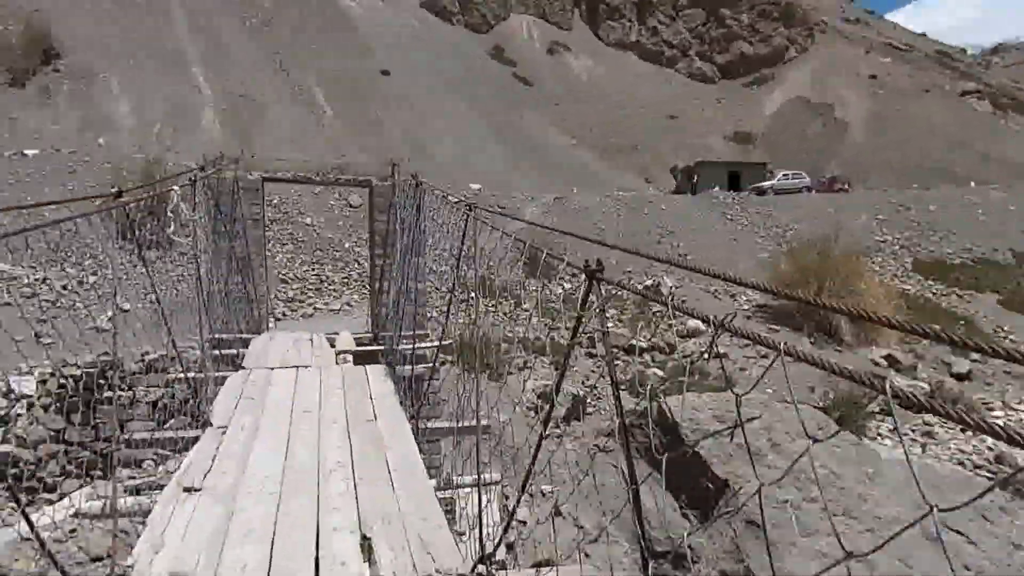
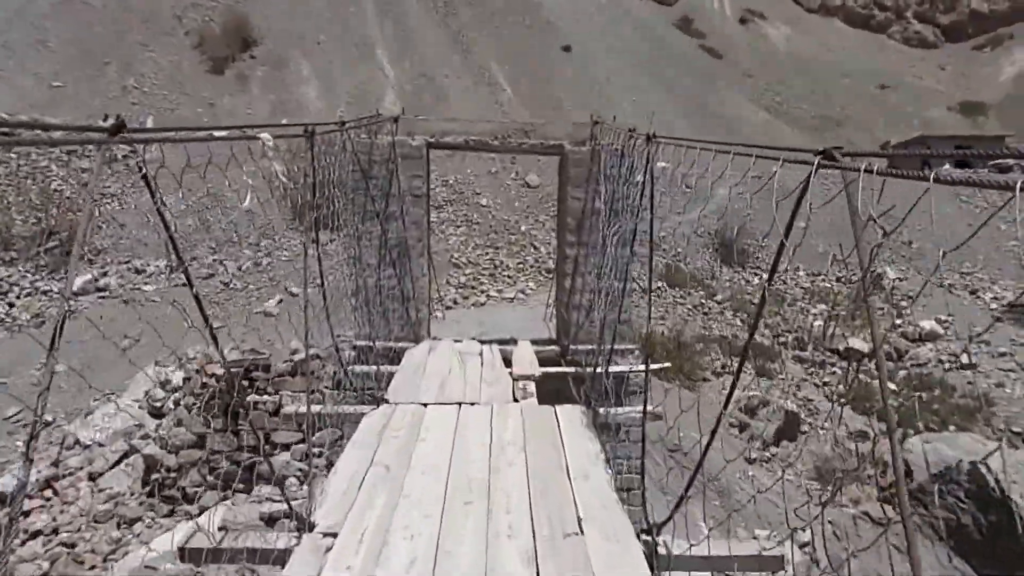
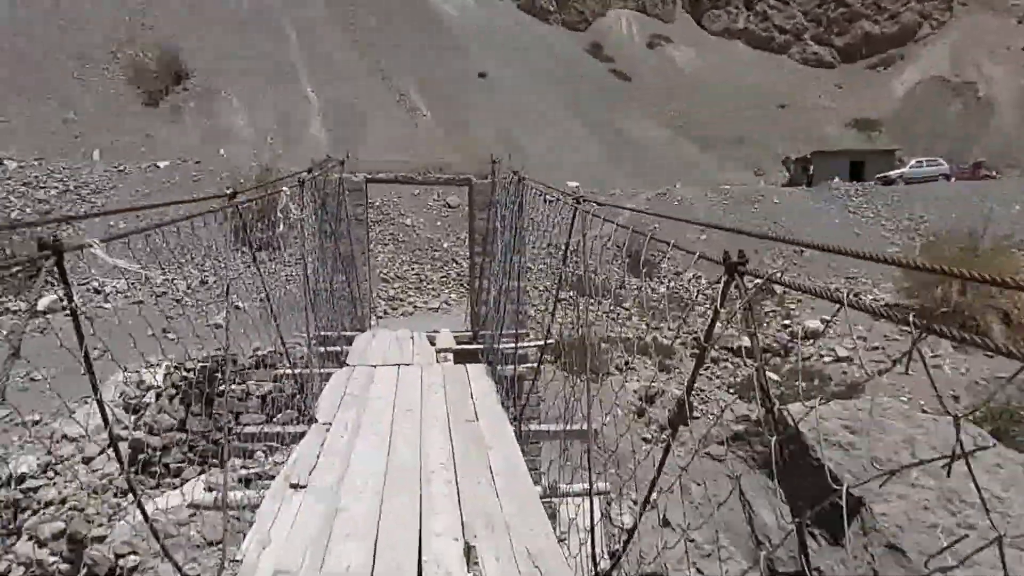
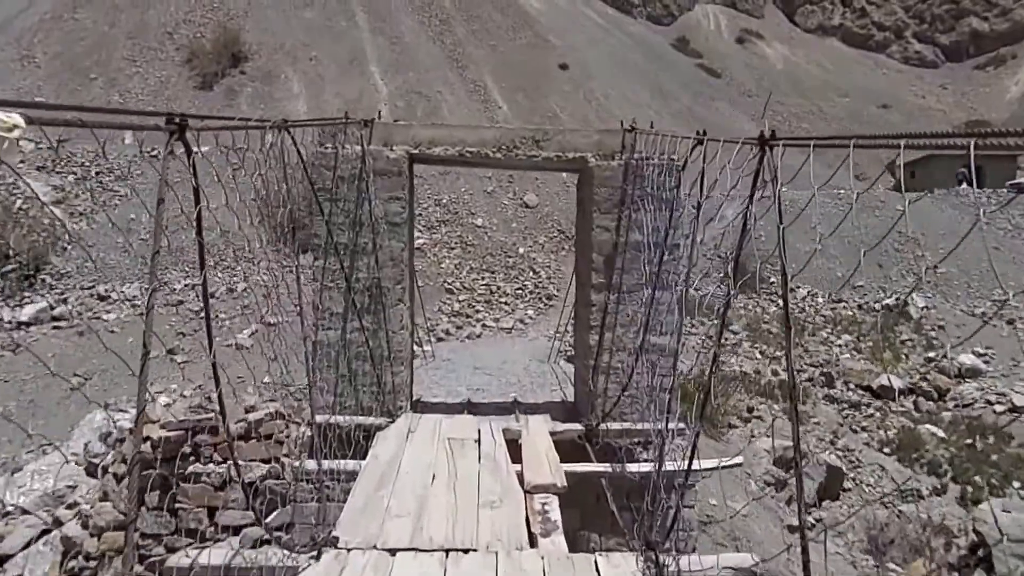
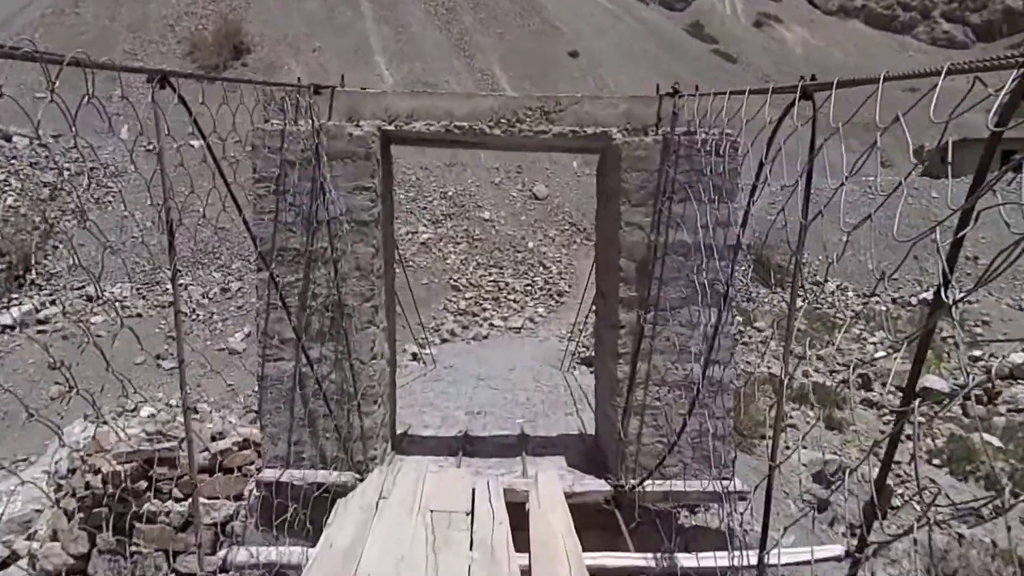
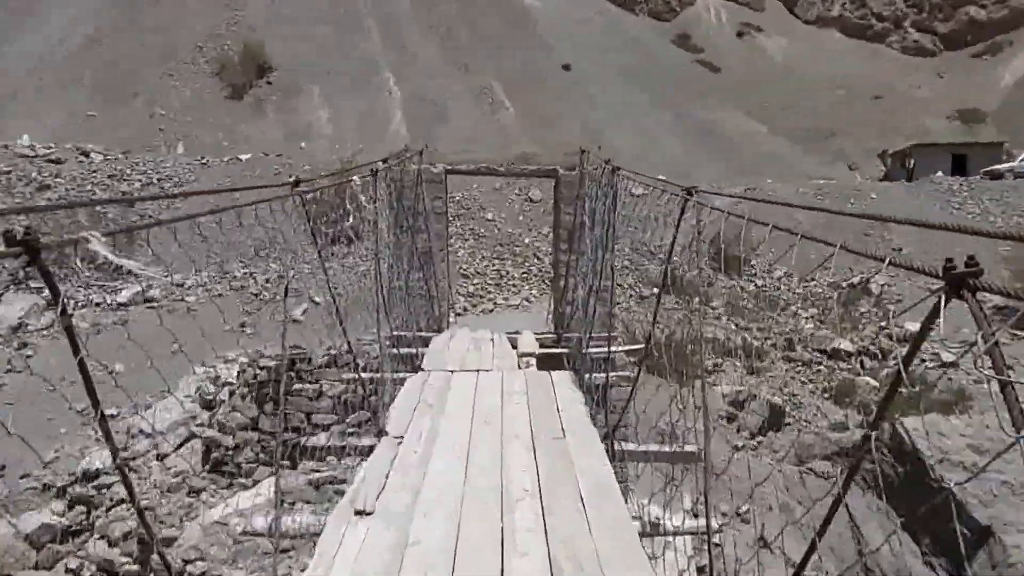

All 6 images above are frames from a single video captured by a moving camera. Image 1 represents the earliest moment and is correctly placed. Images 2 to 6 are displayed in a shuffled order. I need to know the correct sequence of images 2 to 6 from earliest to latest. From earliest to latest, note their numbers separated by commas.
3, 6, 2, 4, 5
